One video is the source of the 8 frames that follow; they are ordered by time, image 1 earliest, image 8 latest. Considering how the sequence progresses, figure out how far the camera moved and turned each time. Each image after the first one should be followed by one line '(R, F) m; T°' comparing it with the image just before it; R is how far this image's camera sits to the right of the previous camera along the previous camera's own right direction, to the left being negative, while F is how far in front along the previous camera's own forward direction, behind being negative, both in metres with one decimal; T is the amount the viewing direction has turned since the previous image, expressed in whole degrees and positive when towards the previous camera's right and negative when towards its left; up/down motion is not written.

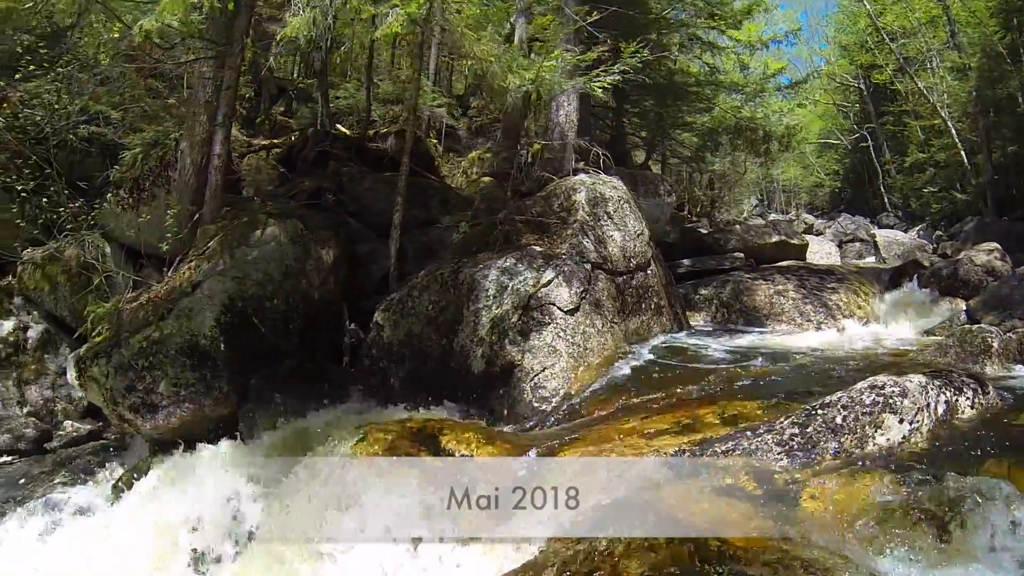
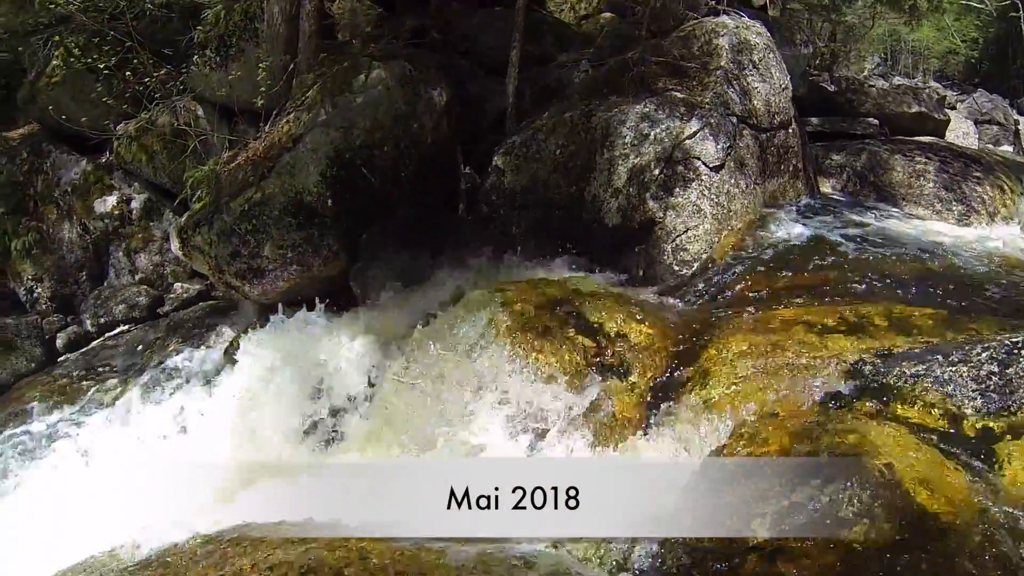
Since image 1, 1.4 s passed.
(-0.5, +1.0) m; -6°
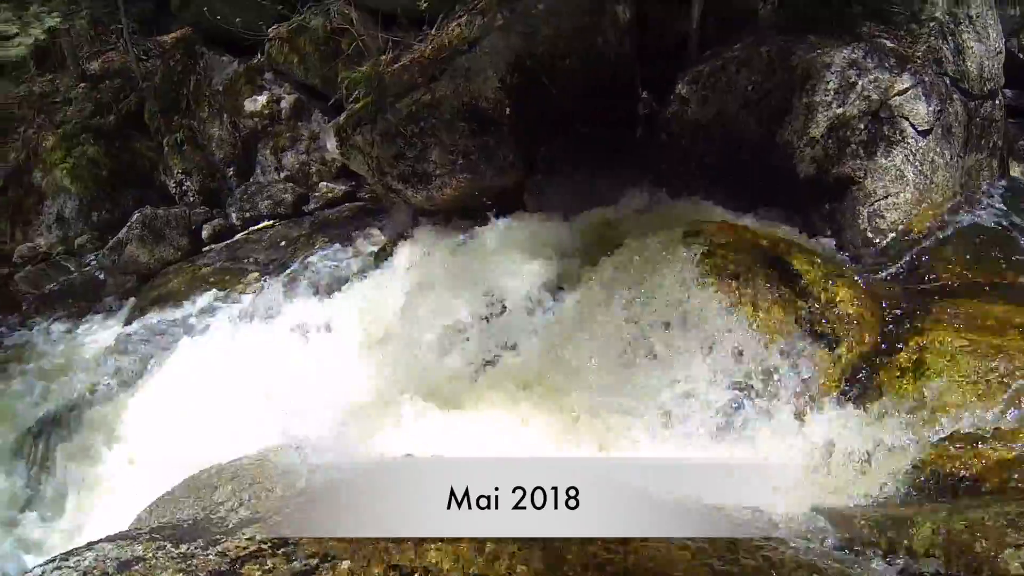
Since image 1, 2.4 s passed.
(-0.4, +0.6) m; -7°
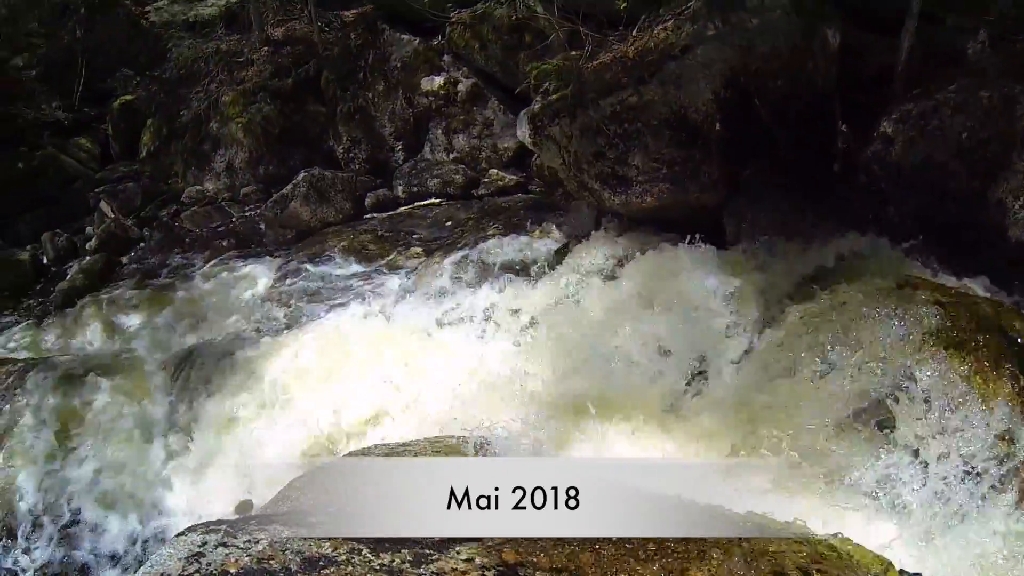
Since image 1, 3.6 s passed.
(-0.3, +0.1) m; -9°
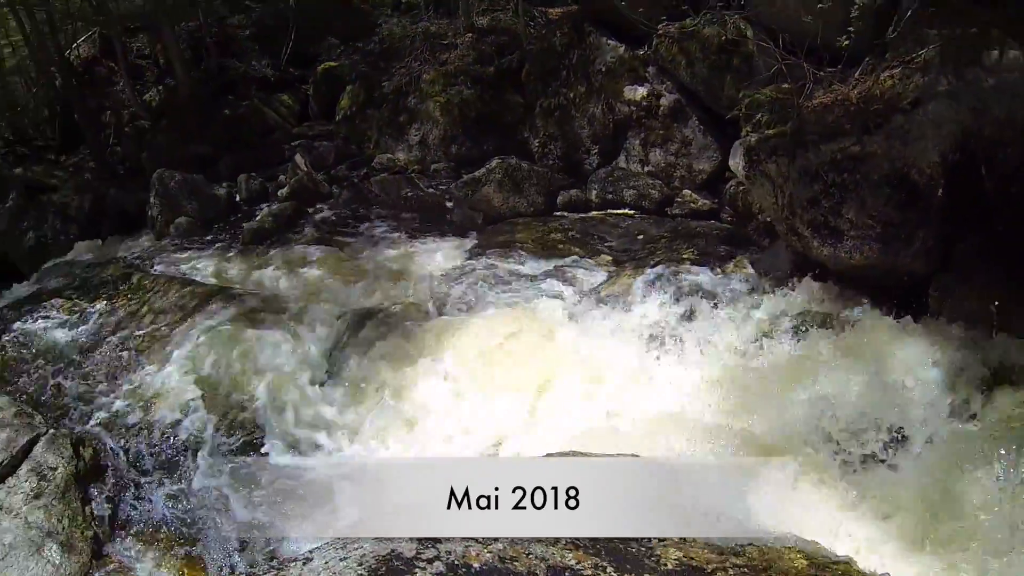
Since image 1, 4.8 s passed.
(-0.2, -0.4) m; -10°
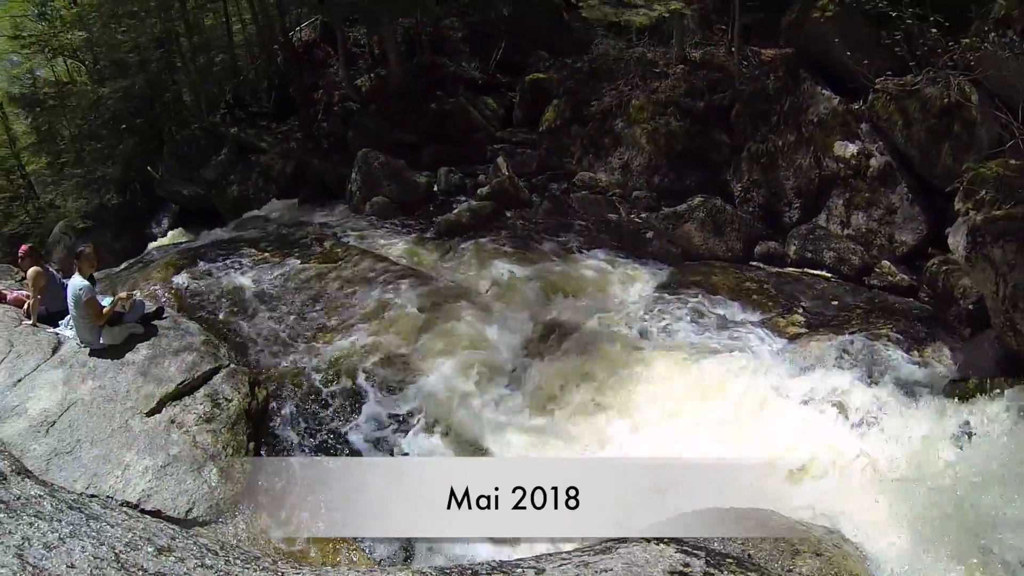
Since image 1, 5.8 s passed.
(-0.2, 0.0) m; -11°
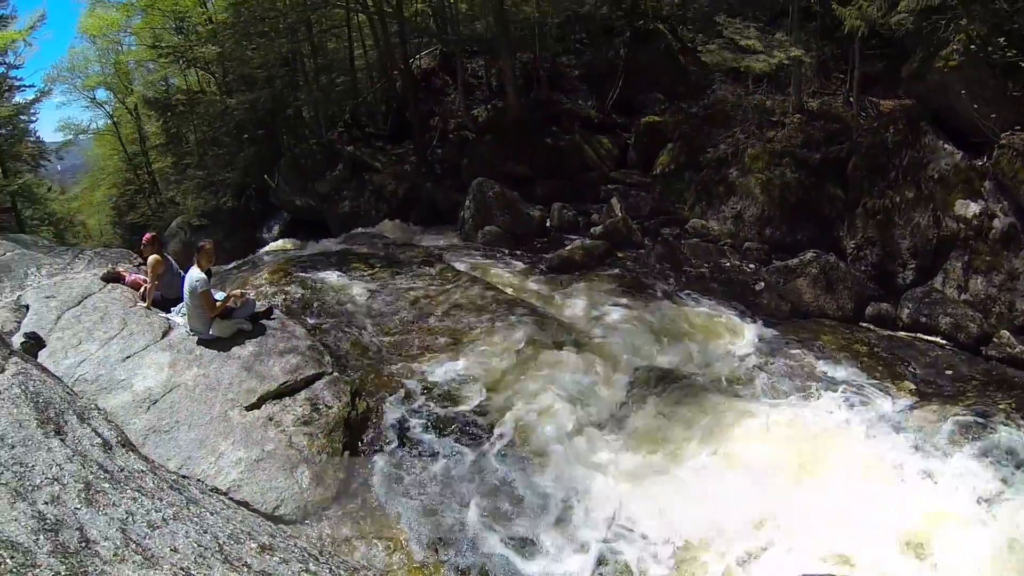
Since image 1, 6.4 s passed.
(-0.1, +0.2) m; -6°
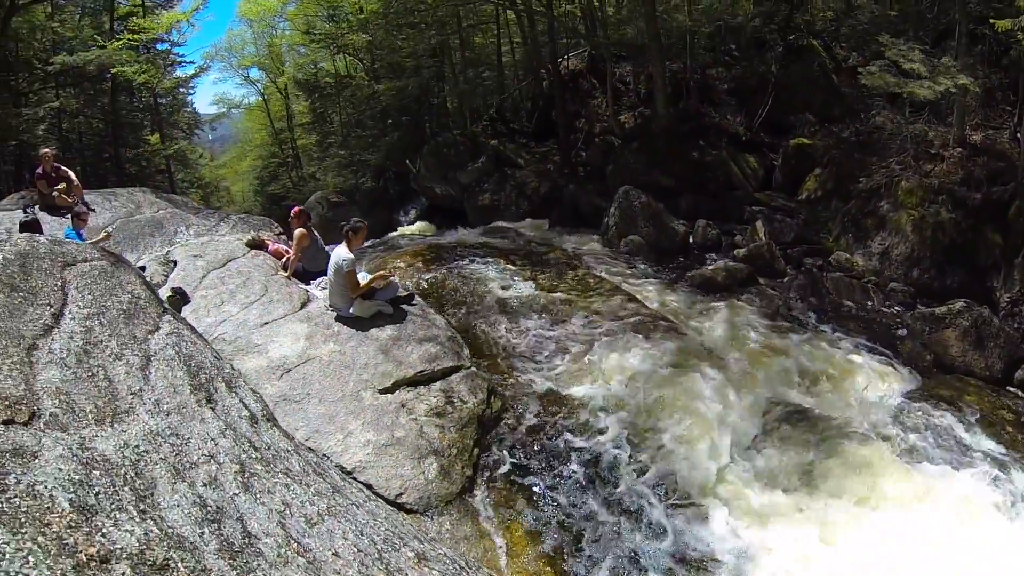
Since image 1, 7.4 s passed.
(-0.2, +0.1) m; -8°
